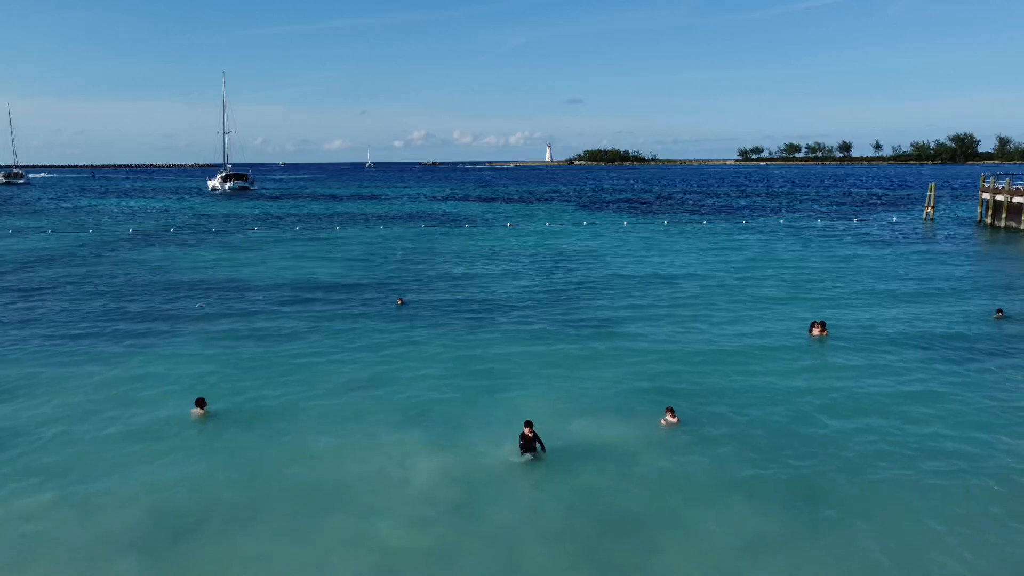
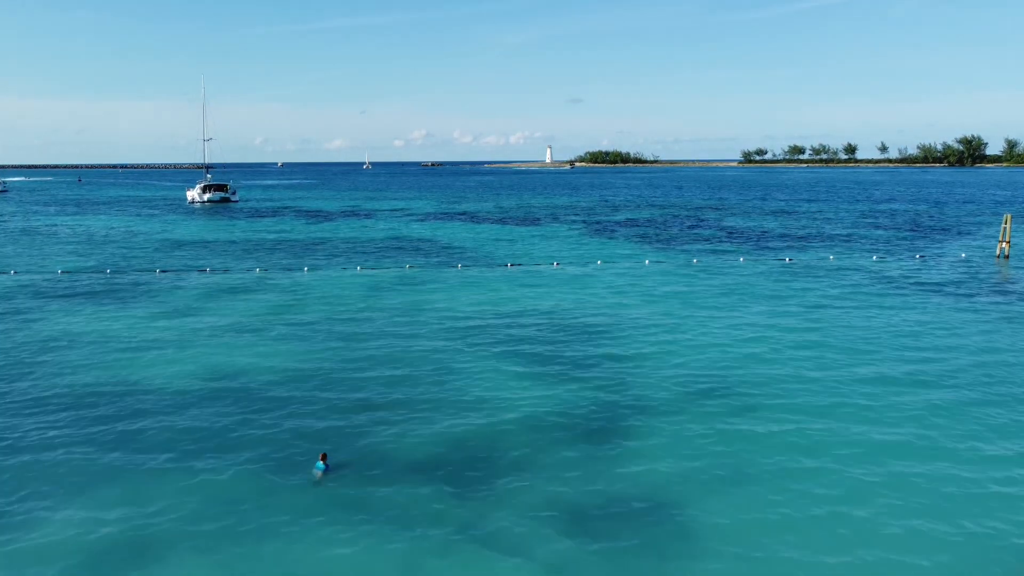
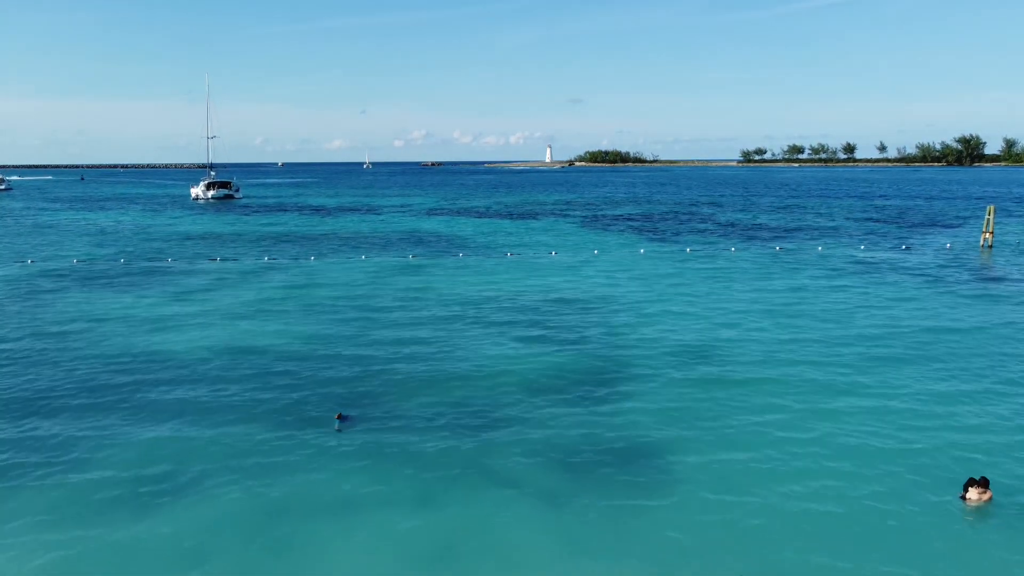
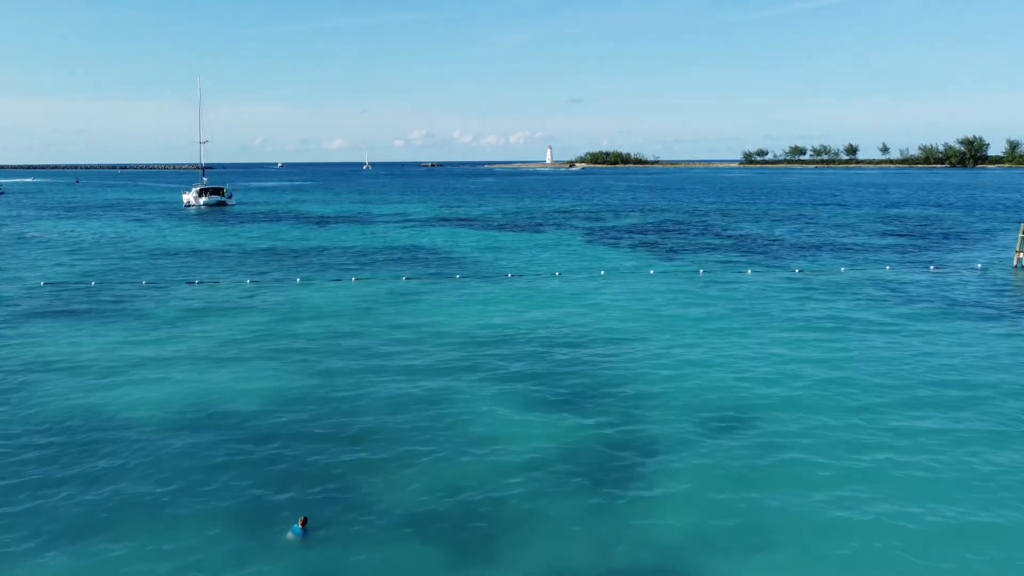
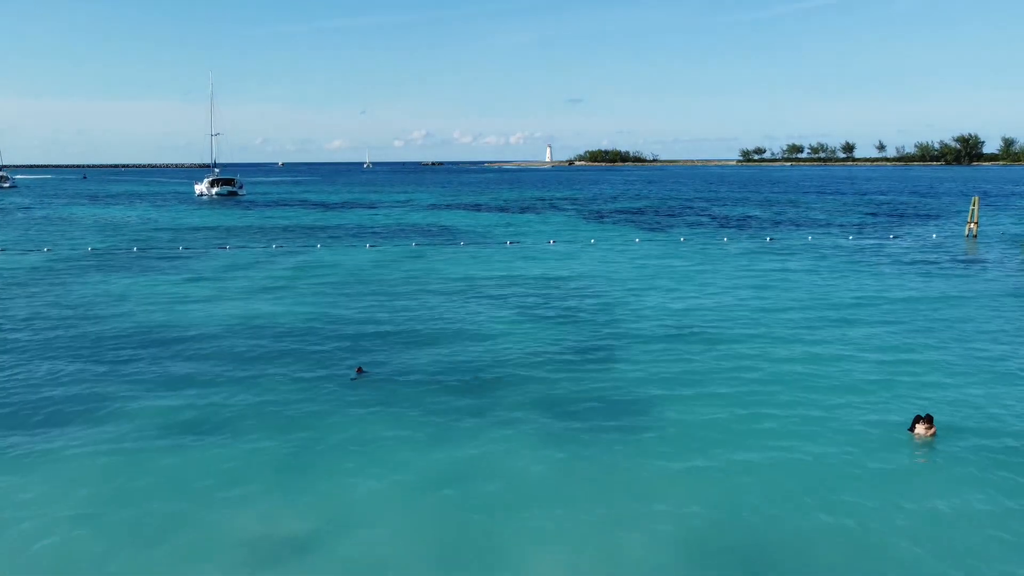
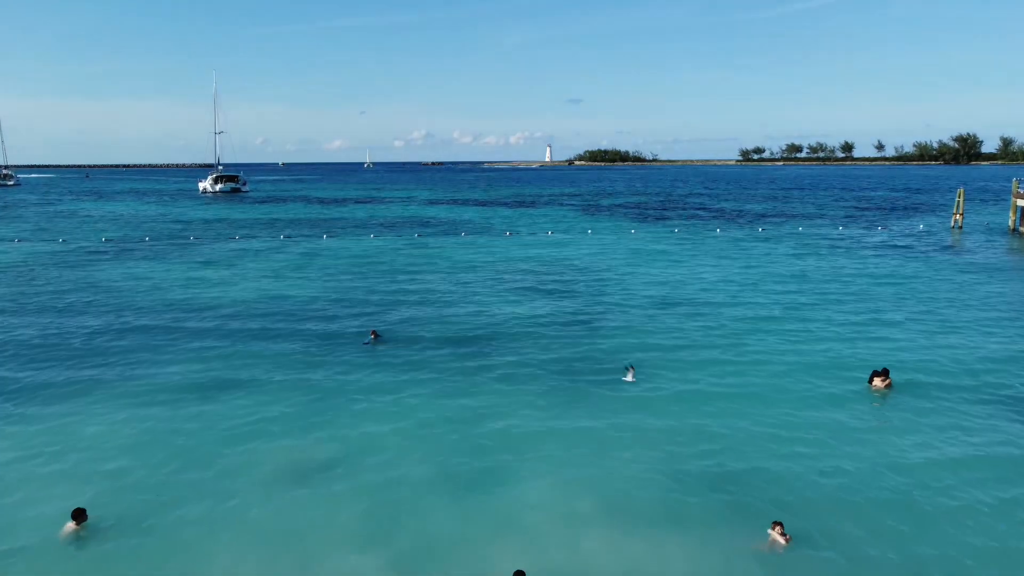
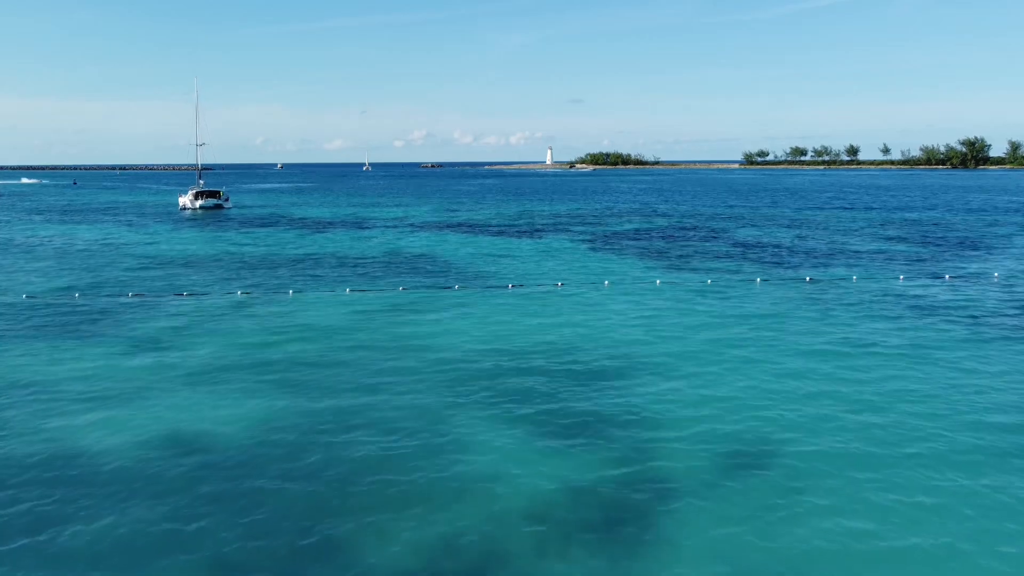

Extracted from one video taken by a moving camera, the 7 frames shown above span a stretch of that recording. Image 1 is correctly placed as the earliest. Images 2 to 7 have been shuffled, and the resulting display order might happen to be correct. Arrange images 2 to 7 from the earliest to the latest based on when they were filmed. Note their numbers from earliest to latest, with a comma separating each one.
6, 5, 3, 2, 4, 7
